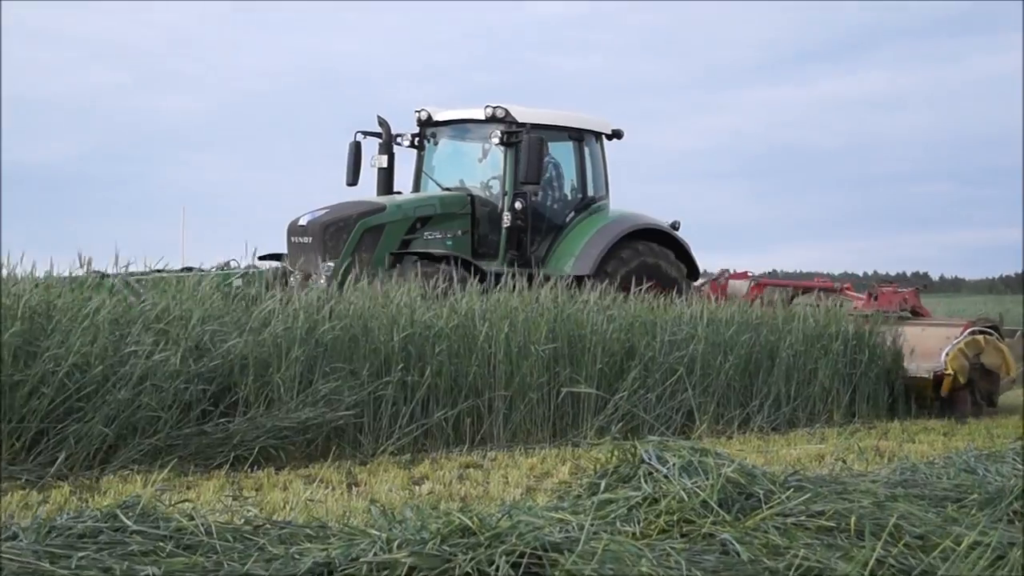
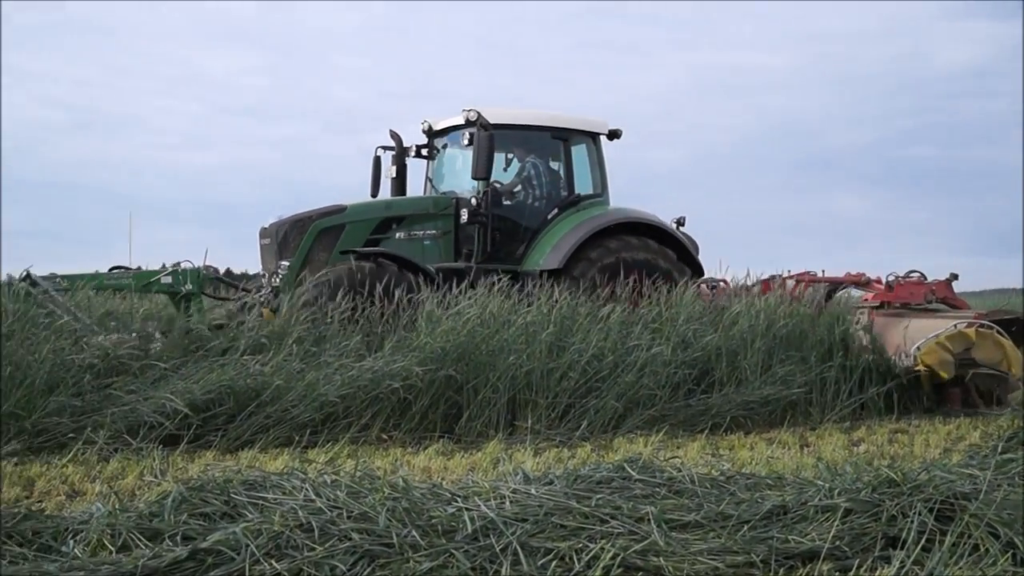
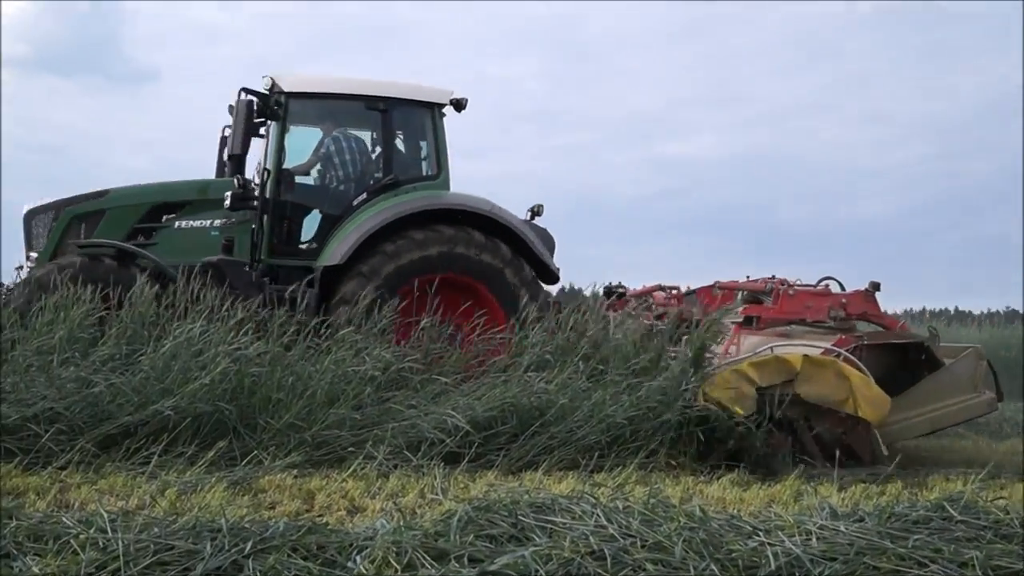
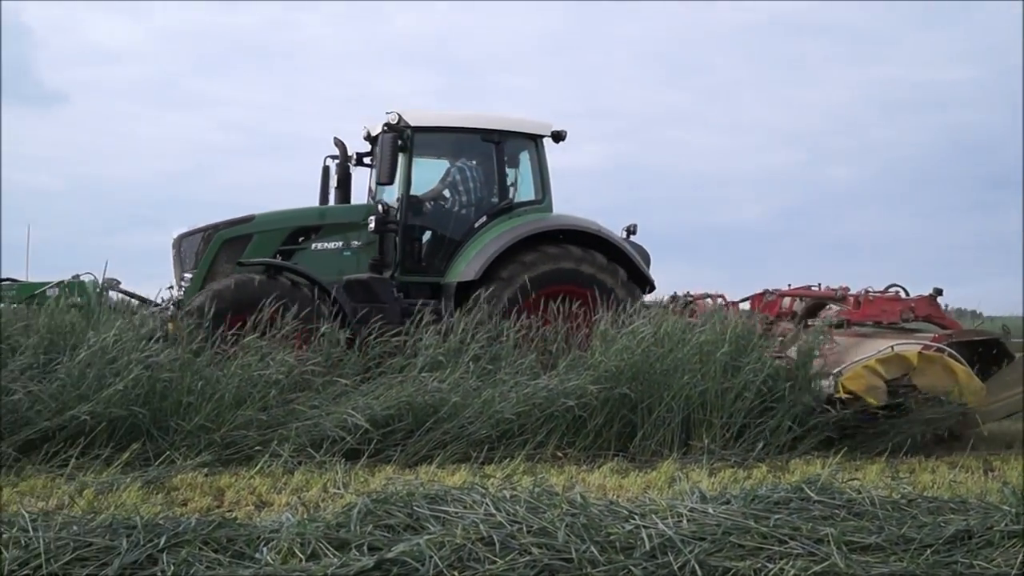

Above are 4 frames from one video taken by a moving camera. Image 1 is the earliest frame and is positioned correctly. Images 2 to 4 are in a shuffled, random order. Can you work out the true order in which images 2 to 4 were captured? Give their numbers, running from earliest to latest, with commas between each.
2, 4, 3
